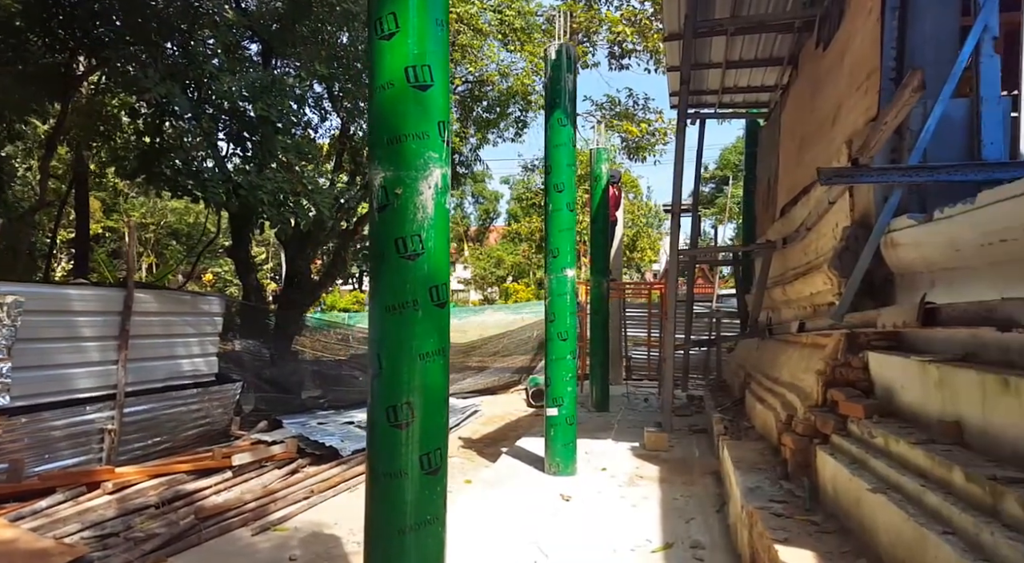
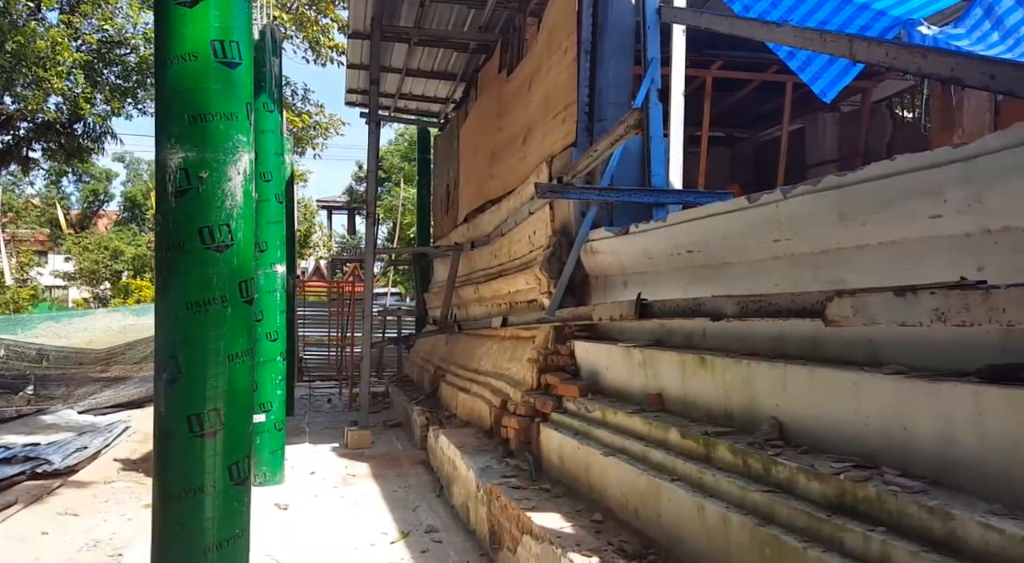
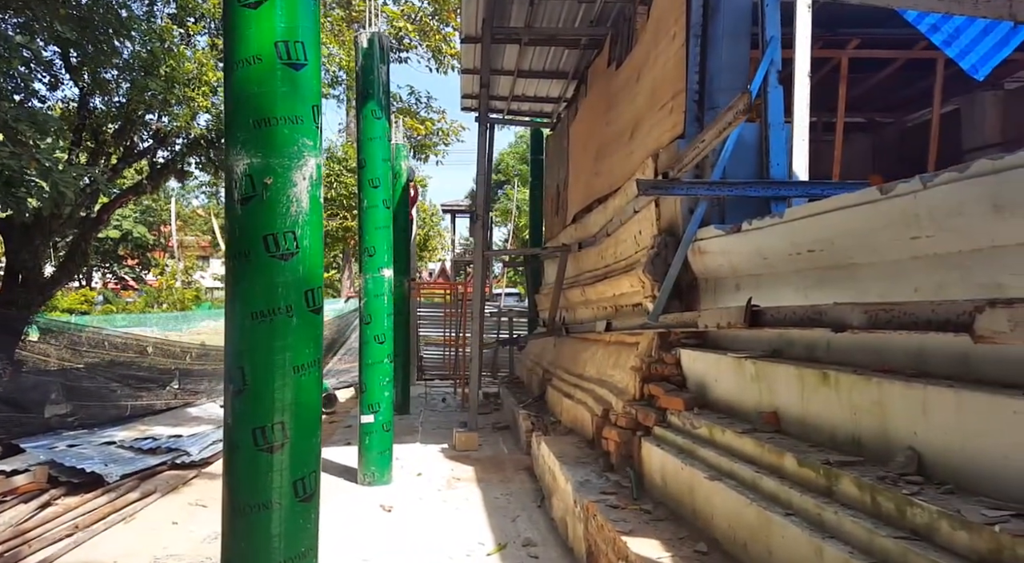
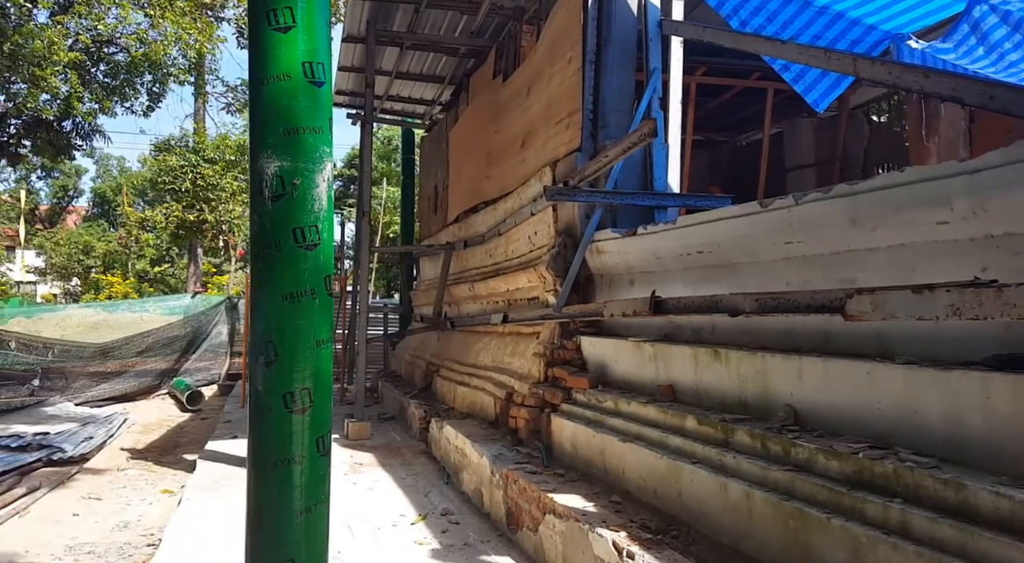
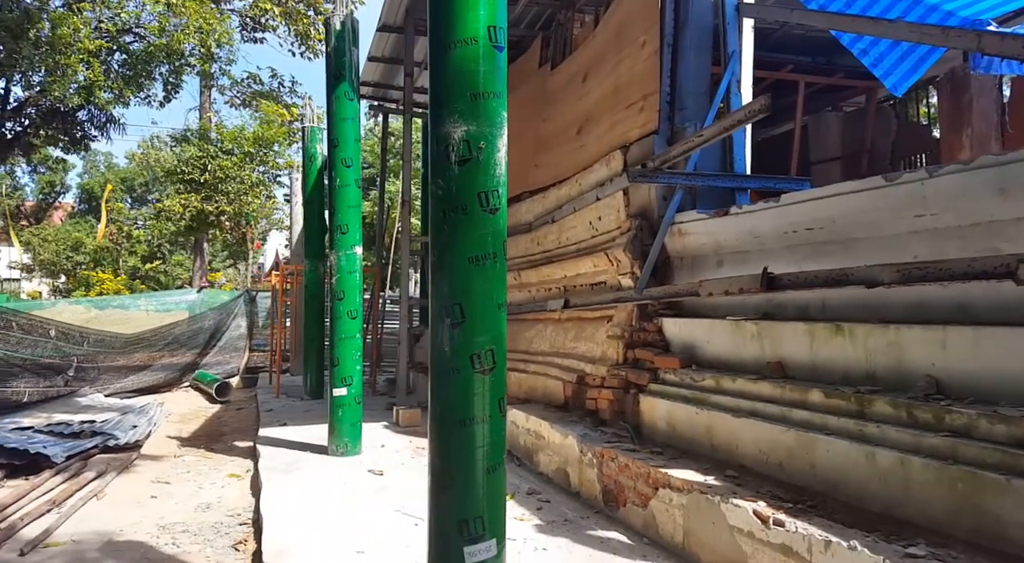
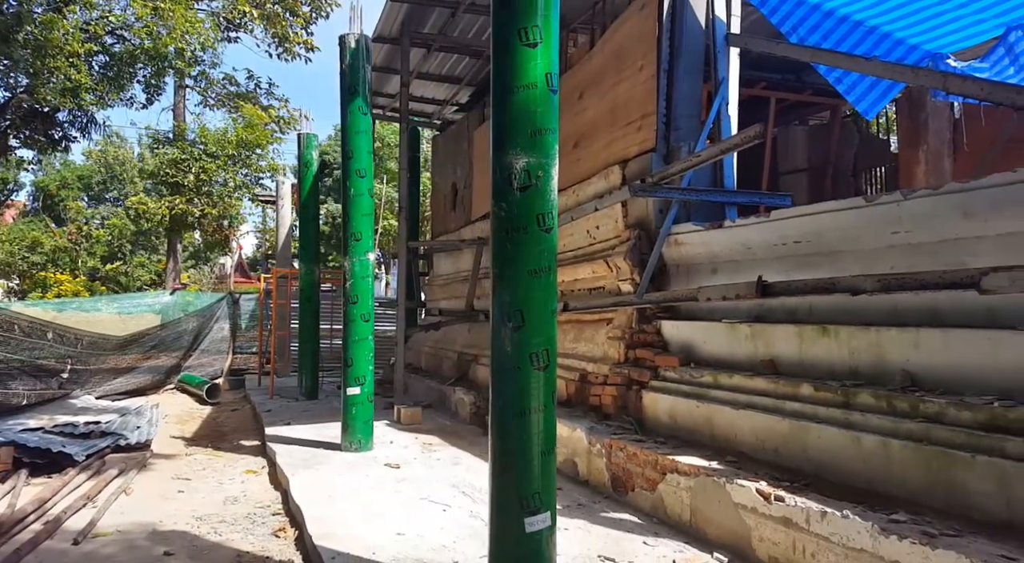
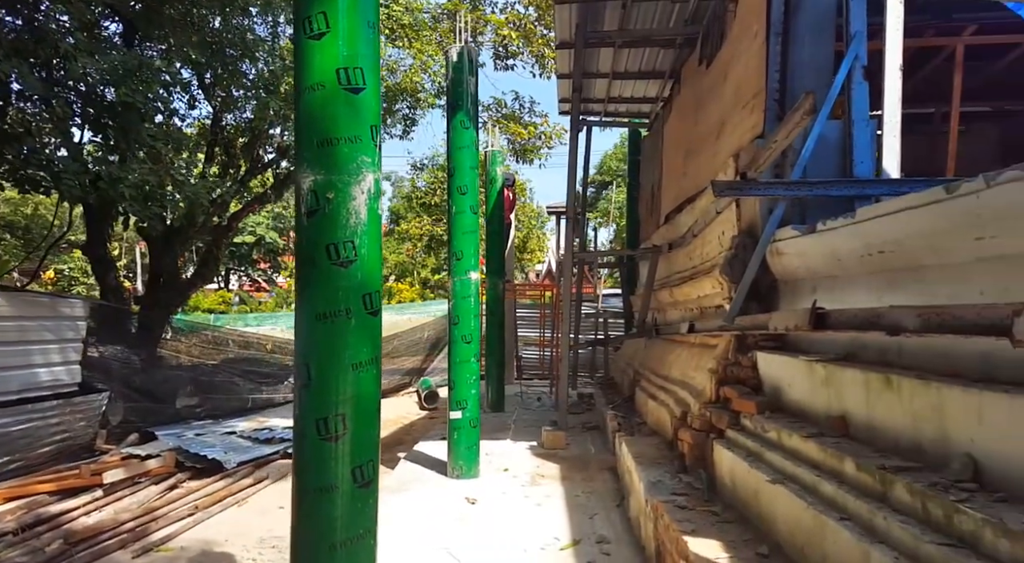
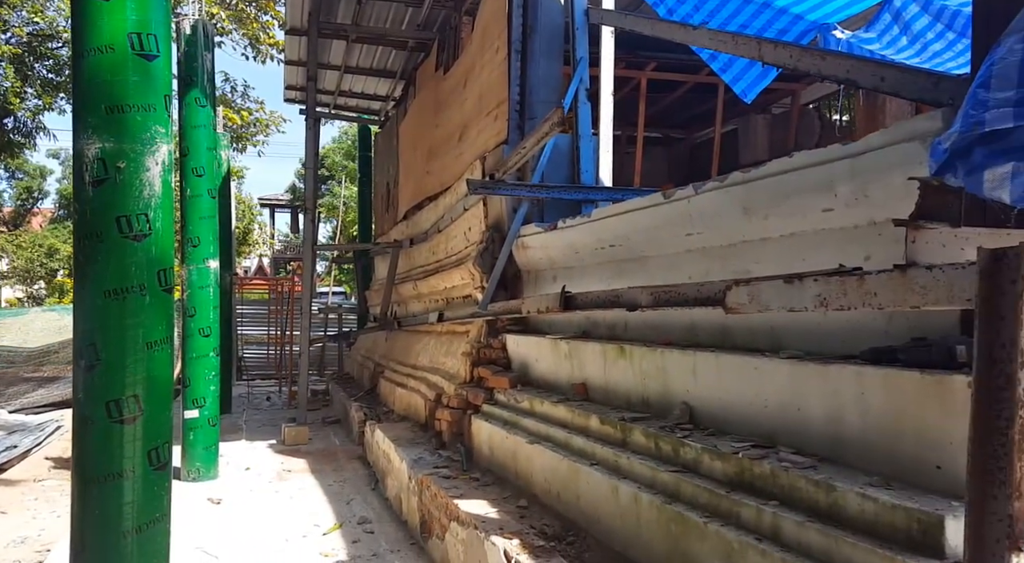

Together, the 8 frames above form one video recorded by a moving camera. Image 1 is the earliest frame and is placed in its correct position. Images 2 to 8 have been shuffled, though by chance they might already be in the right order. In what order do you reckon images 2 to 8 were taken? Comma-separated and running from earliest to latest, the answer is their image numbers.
7, 3, 2, 8, 4, 5, 6
